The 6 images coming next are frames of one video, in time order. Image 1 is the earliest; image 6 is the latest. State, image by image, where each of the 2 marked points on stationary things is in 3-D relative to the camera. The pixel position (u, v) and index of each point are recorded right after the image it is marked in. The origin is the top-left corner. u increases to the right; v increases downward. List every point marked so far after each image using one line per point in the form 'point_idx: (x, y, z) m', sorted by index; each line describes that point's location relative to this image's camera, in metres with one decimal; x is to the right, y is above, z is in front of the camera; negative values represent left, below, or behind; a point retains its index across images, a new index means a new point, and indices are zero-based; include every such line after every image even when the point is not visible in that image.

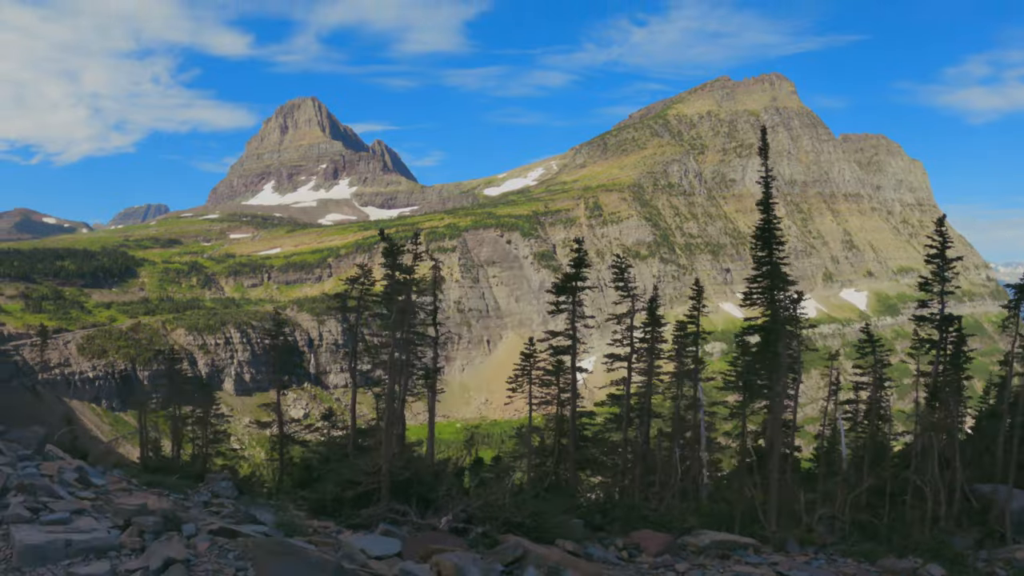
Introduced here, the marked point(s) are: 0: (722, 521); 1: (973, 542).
0: (+4.9, -5.3, +14.8) m
1: (+13.3, -7.4, +17.2) m
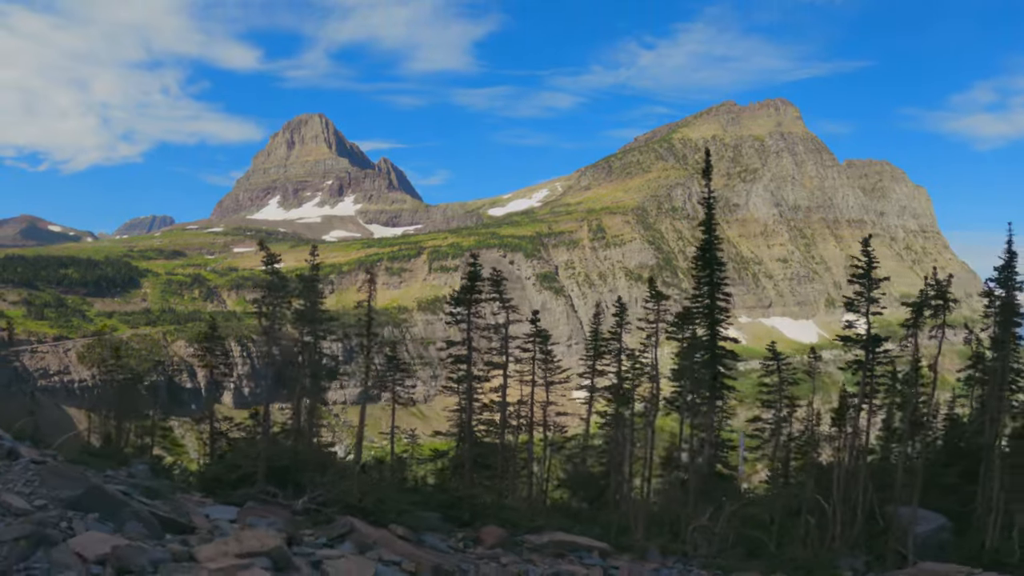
0: (+1.8, -5.7, +15.1) m
1: (+10.2, -8.0, +17.4) m
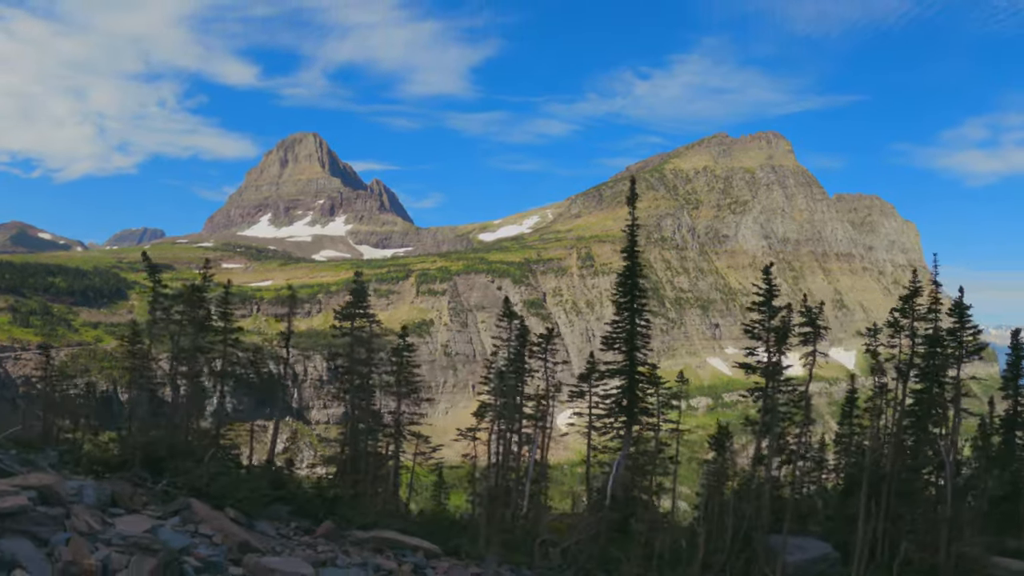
0: (-2.1, -6.4, +15.6) m
1: (+6.1, -9.0, +18.0) m
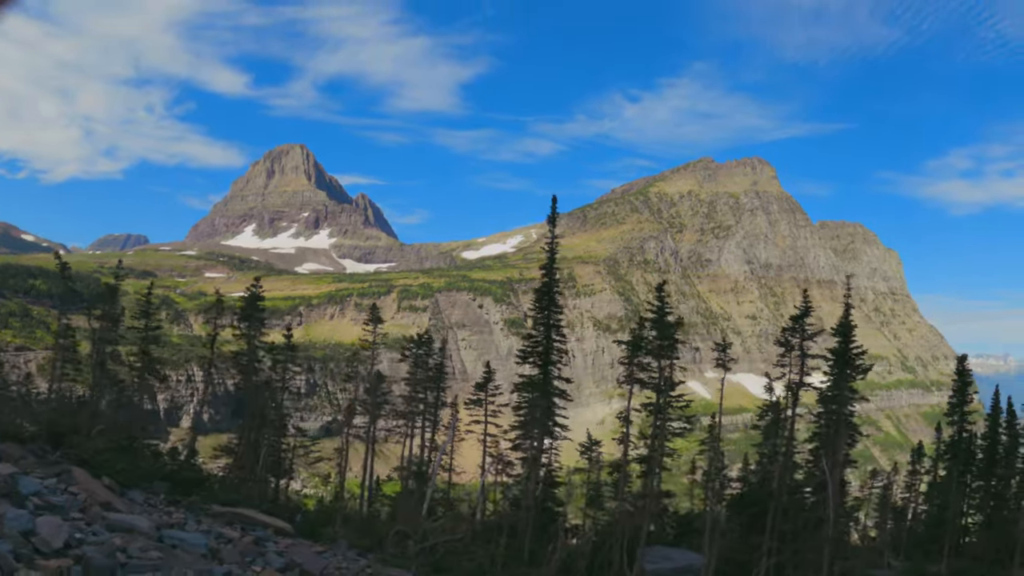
0: (-6.2, -6.7, +17.3) m
1: (+1.9, -9.6, +19.9) m
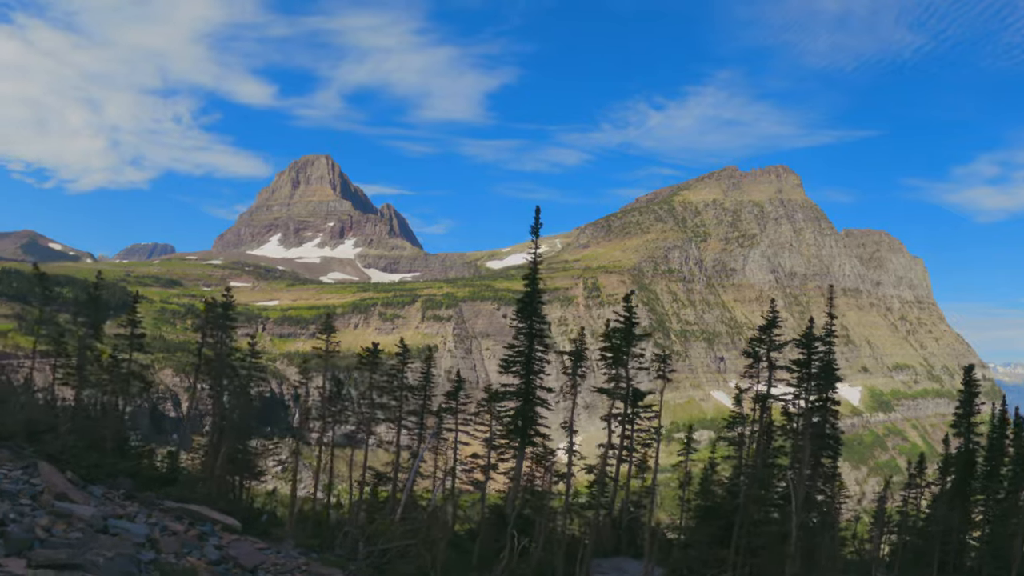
0: (-7.9, -7.0, +18.3) m
1: (+0.3, -10.0, +20.7) m
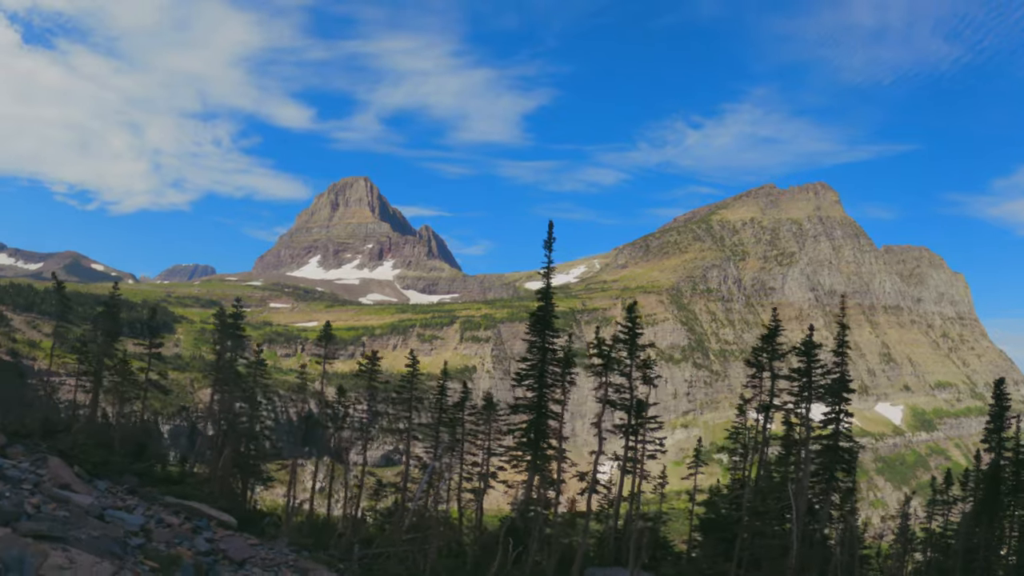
0: (-8.3, -7.3, +19.1) m
1: (-0.1, -10.3, +21.1) m
